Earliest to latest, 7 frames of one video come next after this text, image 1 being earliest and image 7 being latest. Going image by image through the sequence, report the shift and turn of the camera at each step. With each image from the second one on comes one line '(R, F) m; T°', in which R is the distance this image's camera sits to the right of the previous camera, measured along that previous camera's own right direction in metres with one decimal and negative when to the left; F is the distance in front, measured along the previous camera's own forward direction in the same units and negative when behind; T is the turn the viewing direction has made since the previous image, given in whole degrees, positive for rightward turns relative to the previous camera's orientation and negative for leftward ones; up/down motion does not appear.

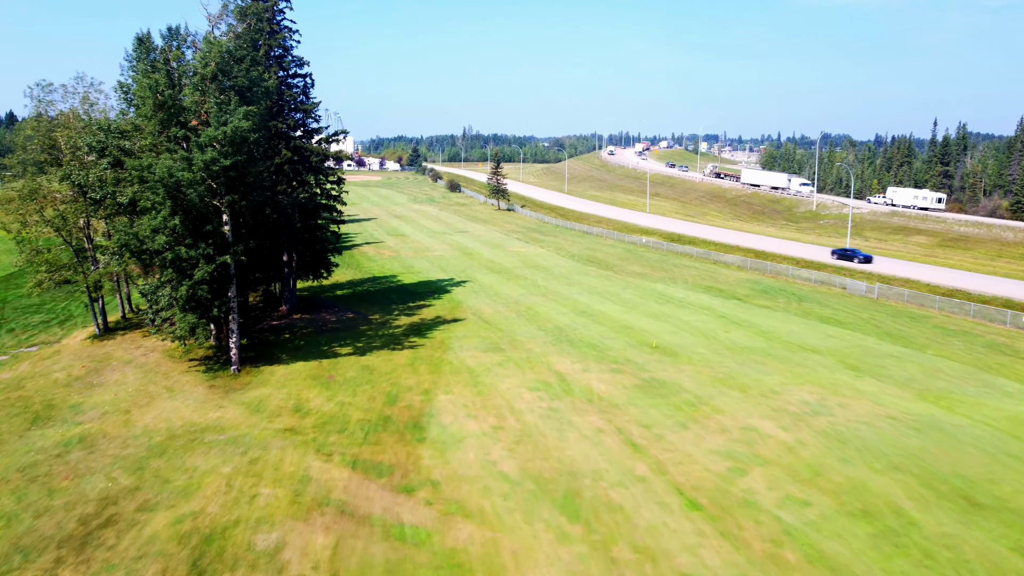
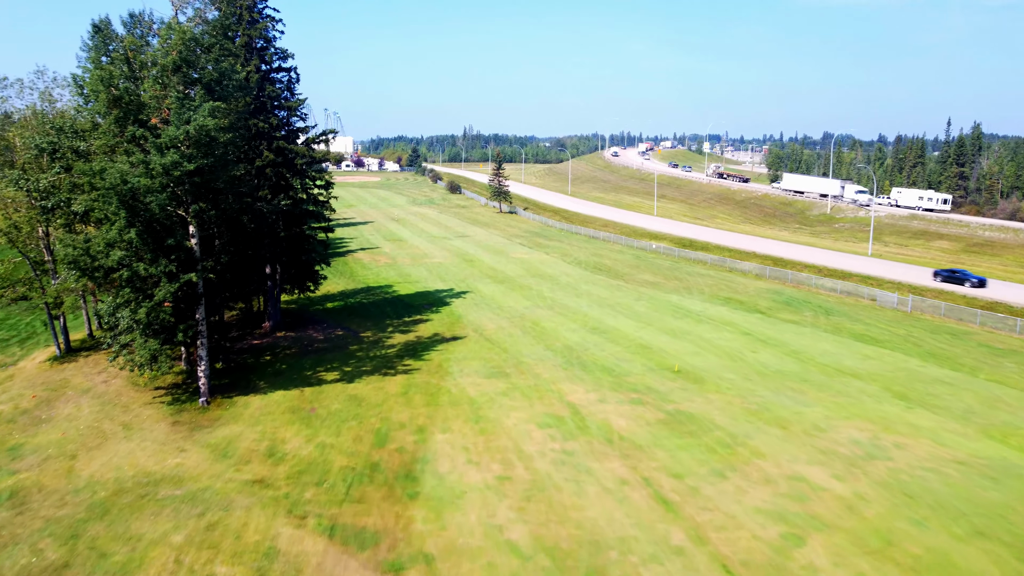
(-0.2, +2.9) m; 0°
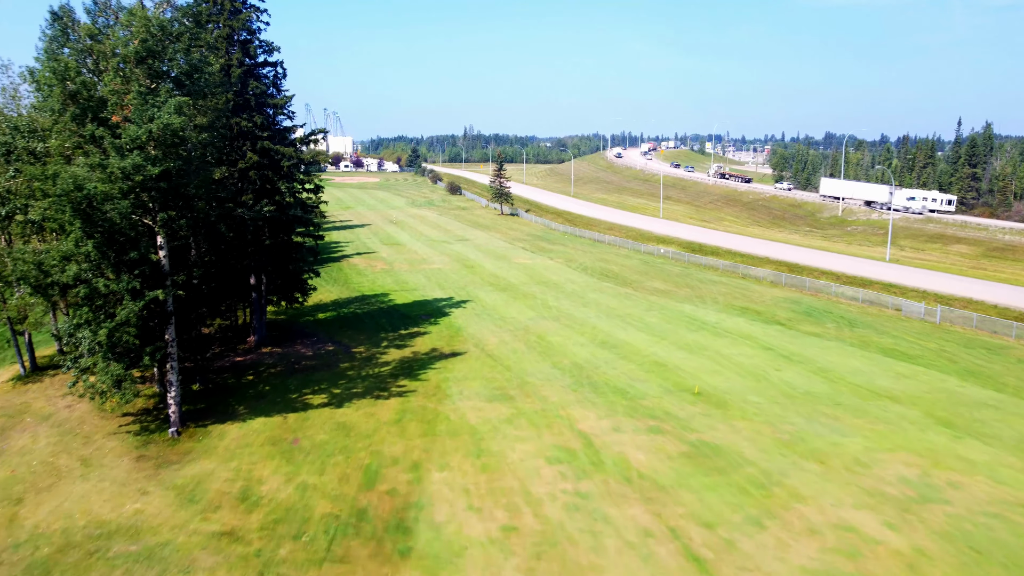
(-0.1, +2.1) m; 0°
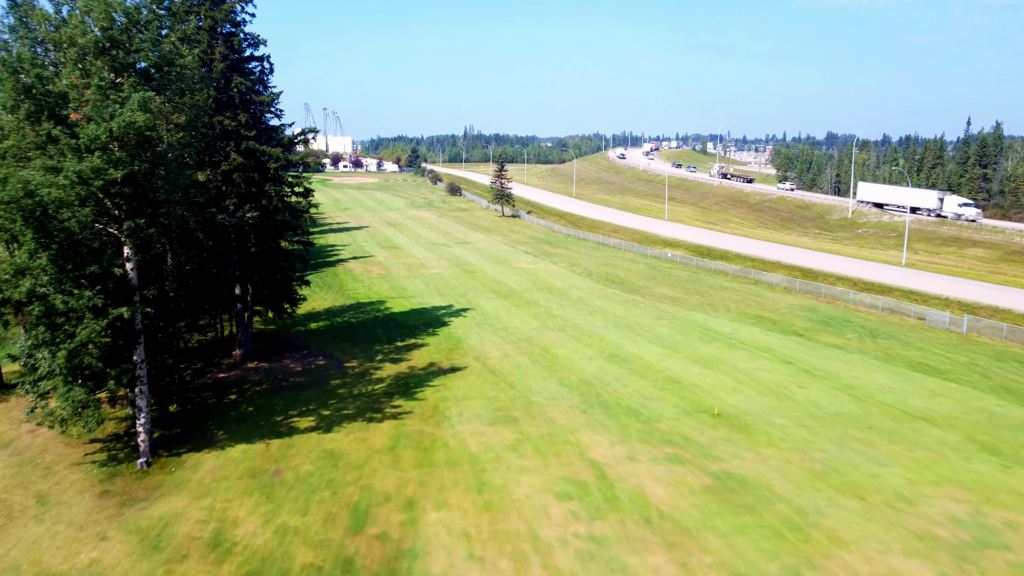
(-0.1, +1.8) m; 0°
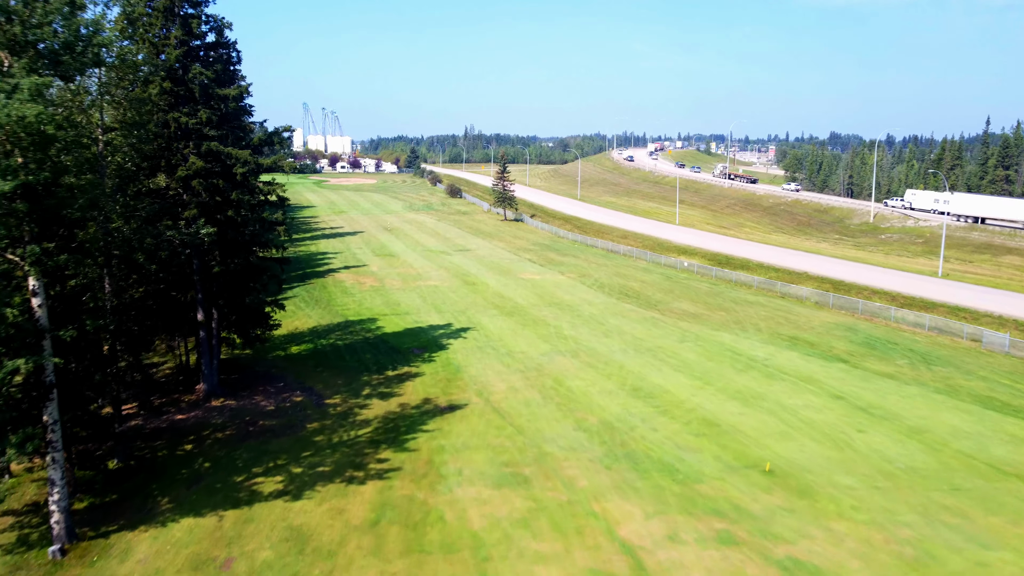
(-0.2, +3.6) m; 0°
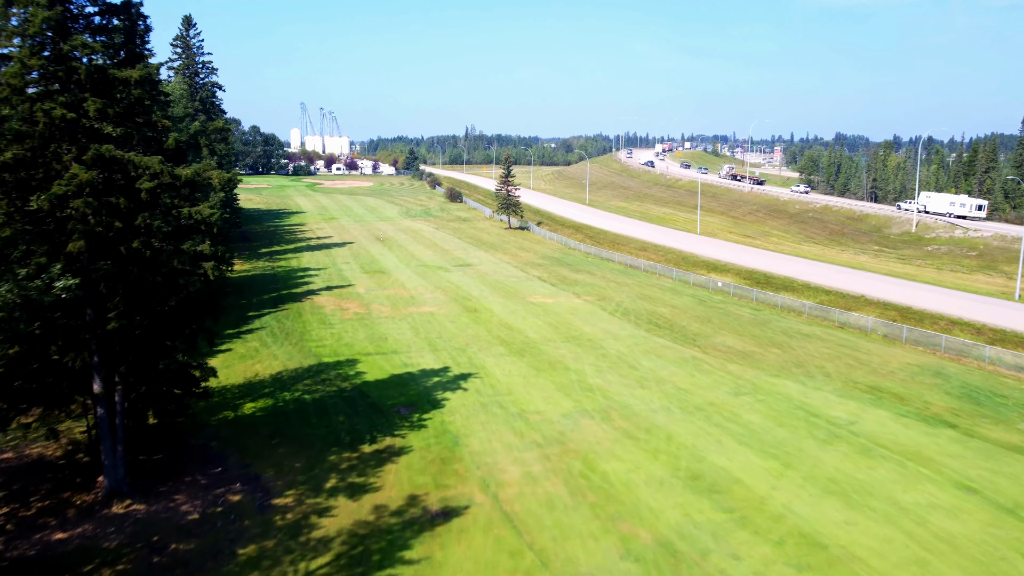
(-0.4, +6.1) m; 0°
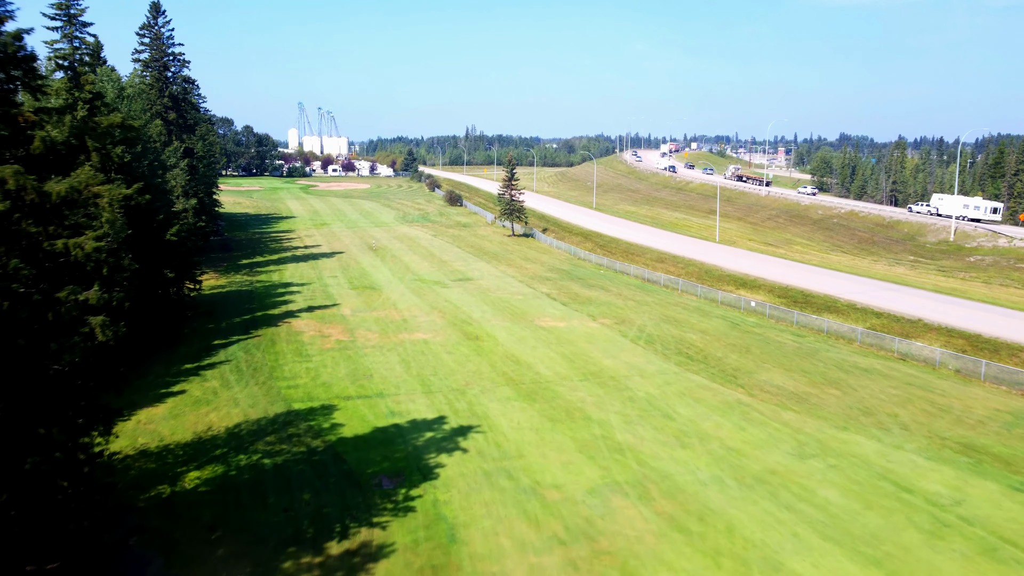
(-0.3, +4.6) m; 0°
